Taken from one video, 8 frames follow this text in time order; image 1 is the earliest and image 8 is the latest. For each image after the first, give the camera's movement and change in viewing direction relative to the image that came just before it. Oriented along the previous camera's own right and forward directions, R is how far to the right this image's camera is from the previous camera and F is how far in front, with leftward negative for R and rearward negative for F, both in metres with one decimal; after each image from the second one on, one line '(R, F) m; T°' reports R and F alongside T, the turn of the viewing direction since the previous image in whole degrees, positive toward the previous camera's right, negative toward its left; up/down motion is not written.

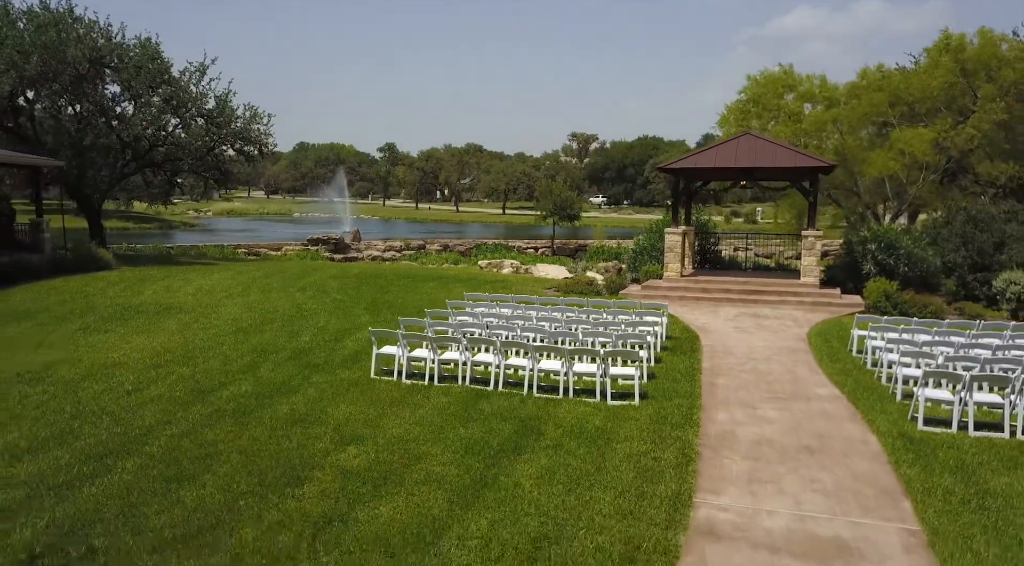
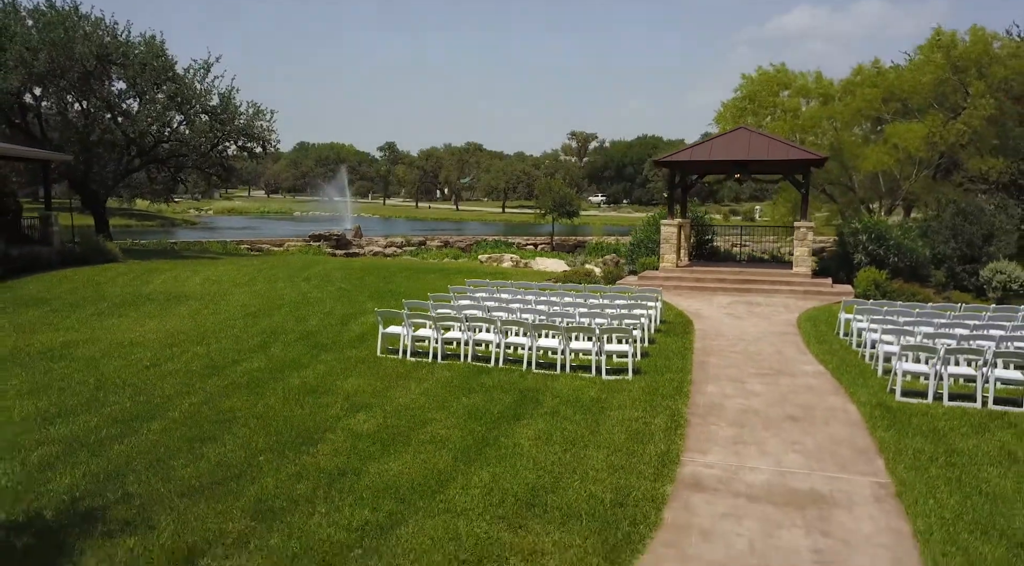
(0.0, -0.5) m; 0°
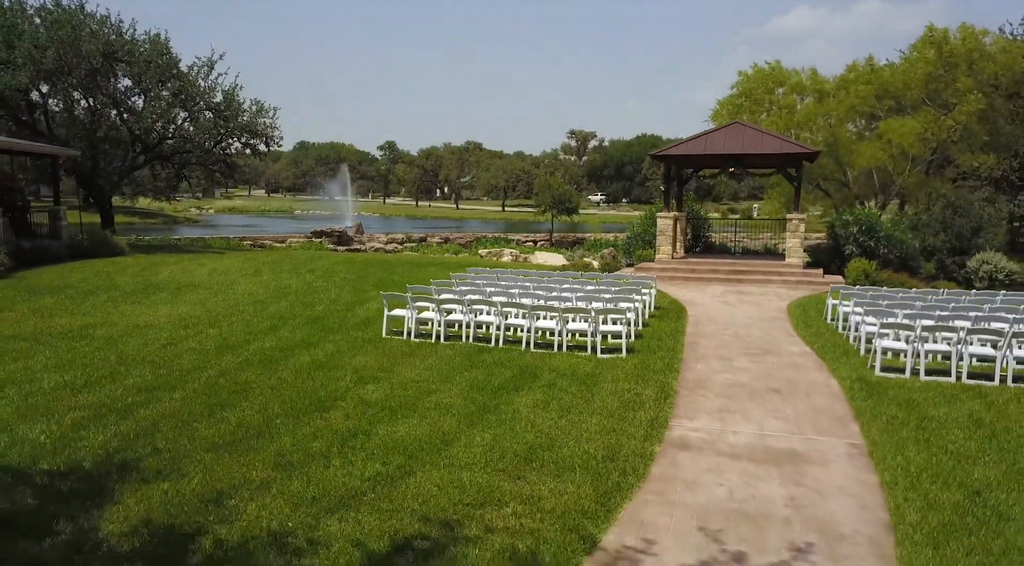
(0.0, -0.5) m; 0°
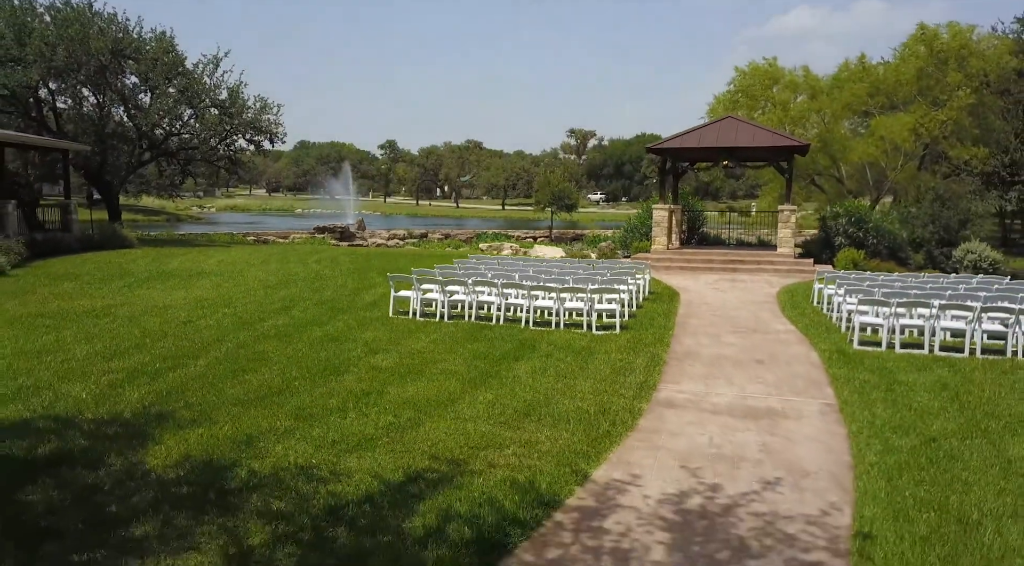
(0.0, -0.6) m; 0°
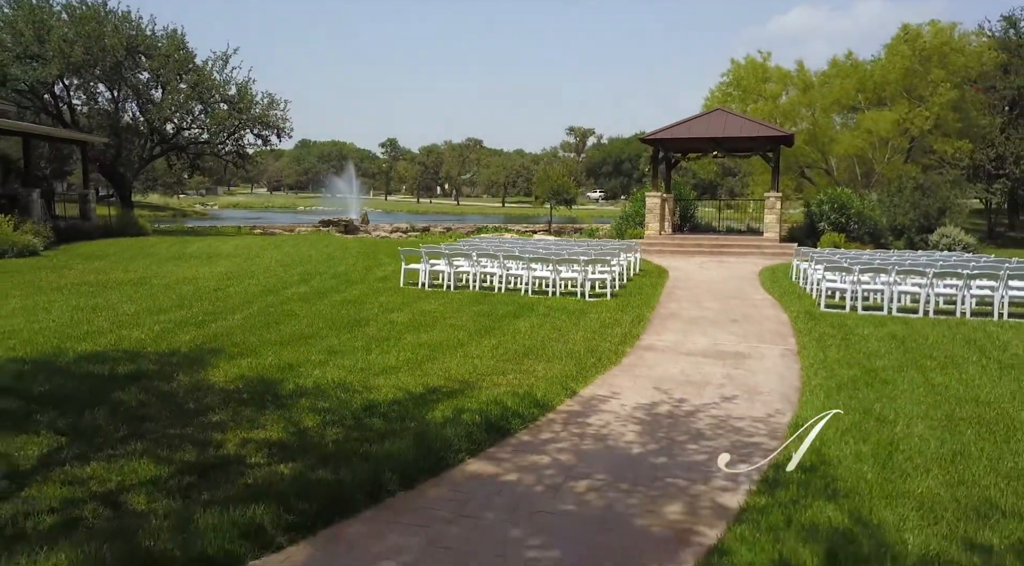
(0.0, -1.1) m; 0°
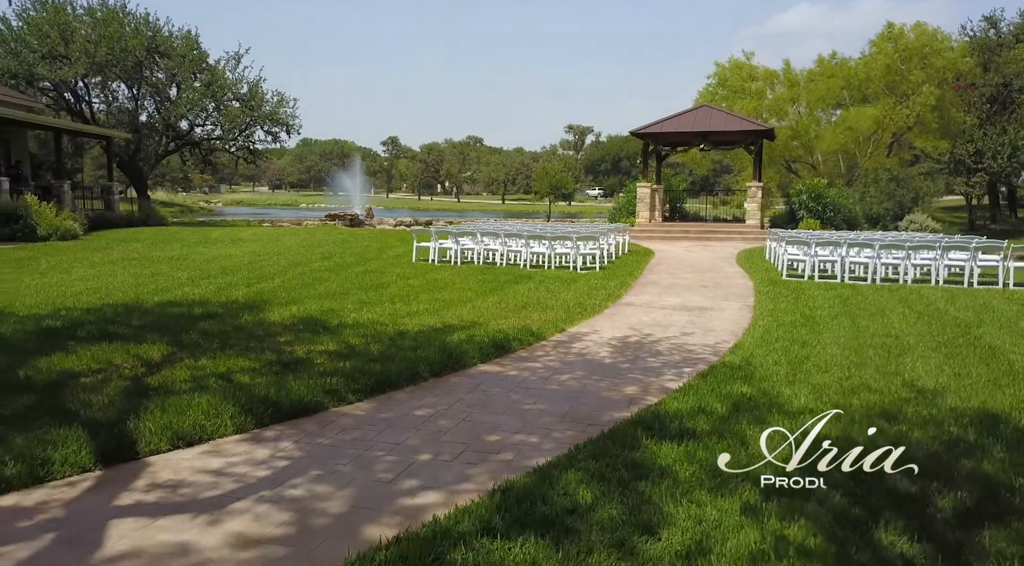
(0.0, -1.5) m; 0°
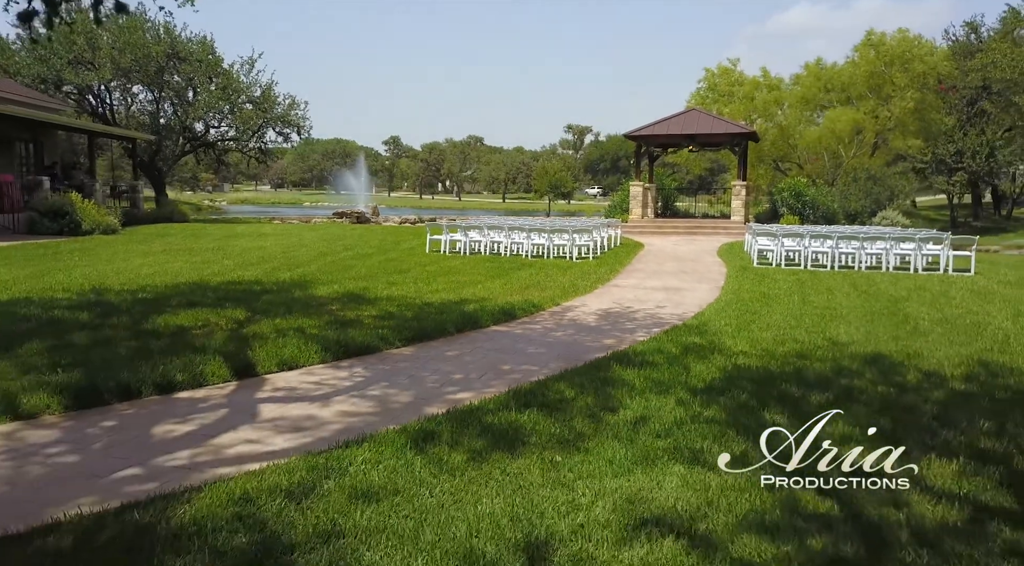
(-0.1, -1.7) m; 0°
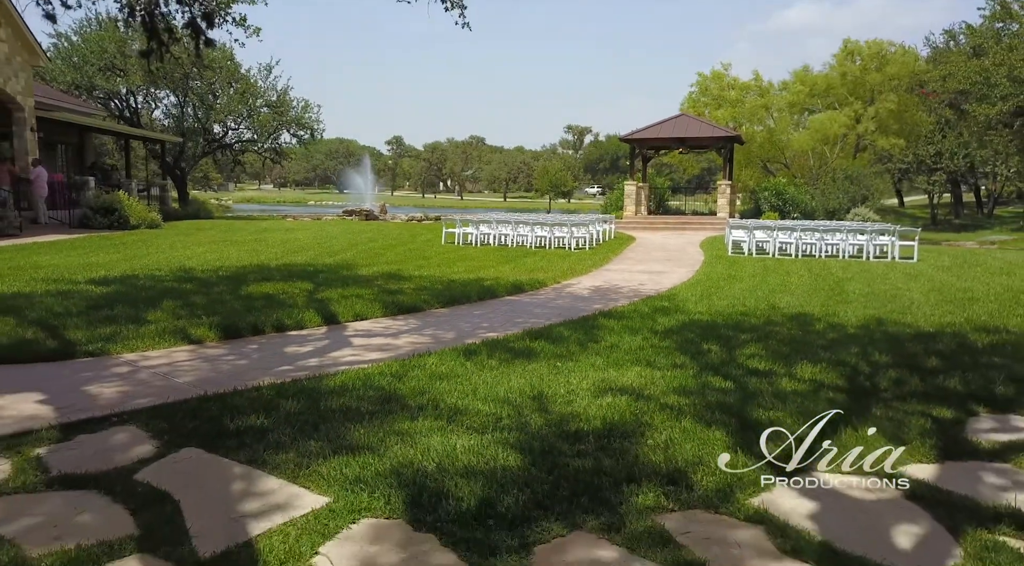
(-0.1, -2.1) m; 0°
